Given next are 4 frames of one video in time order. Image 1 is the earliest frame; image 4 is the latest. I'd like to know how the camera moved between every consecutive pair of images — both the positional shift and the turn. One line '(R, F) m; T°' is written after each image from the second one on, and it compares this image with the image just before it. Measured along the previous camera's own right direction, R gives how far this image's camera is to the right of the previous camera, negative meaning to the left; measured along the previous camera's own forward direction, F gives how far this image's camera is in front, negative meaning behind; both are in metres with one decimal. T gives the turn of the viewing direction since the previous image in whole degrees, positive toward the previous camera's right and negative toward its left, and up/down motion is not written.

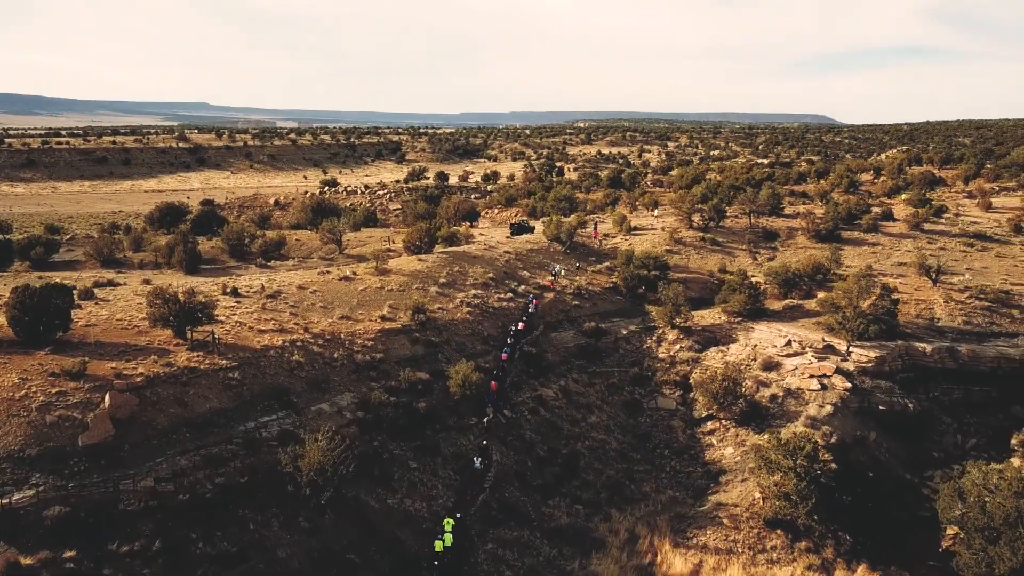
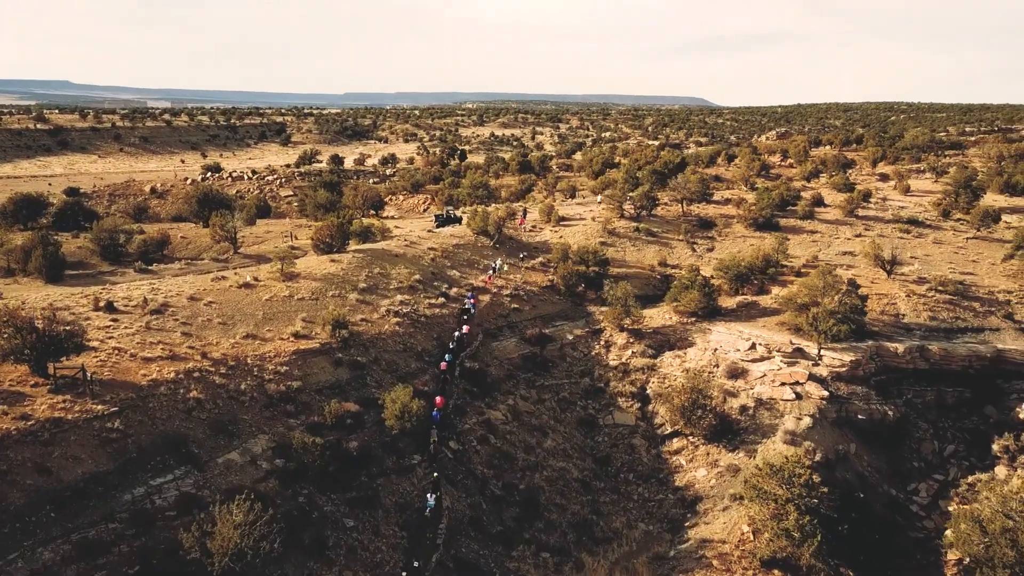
(-1.4, +3.8) m; +8°
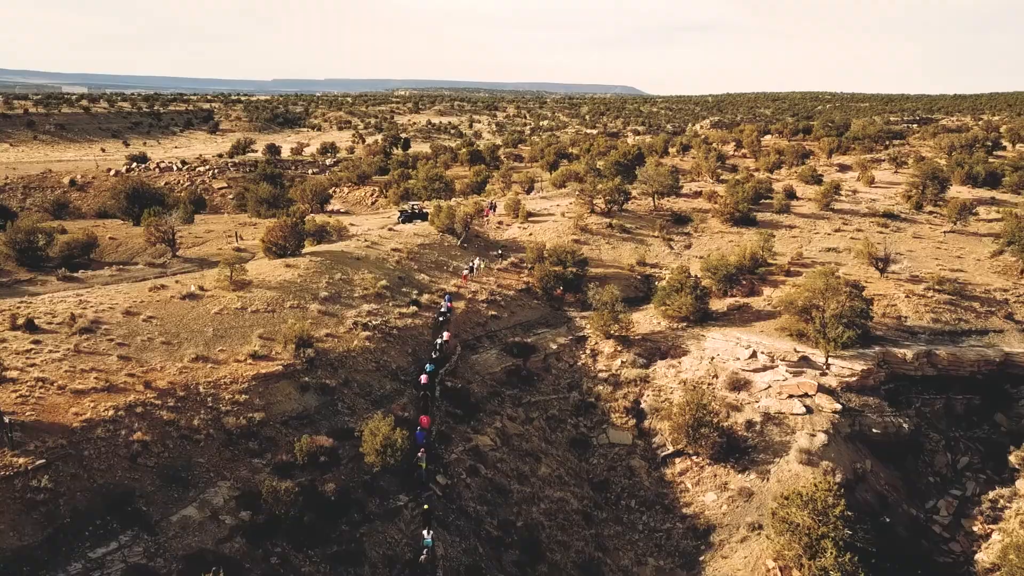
(-1.3, +2.5) m; +5°
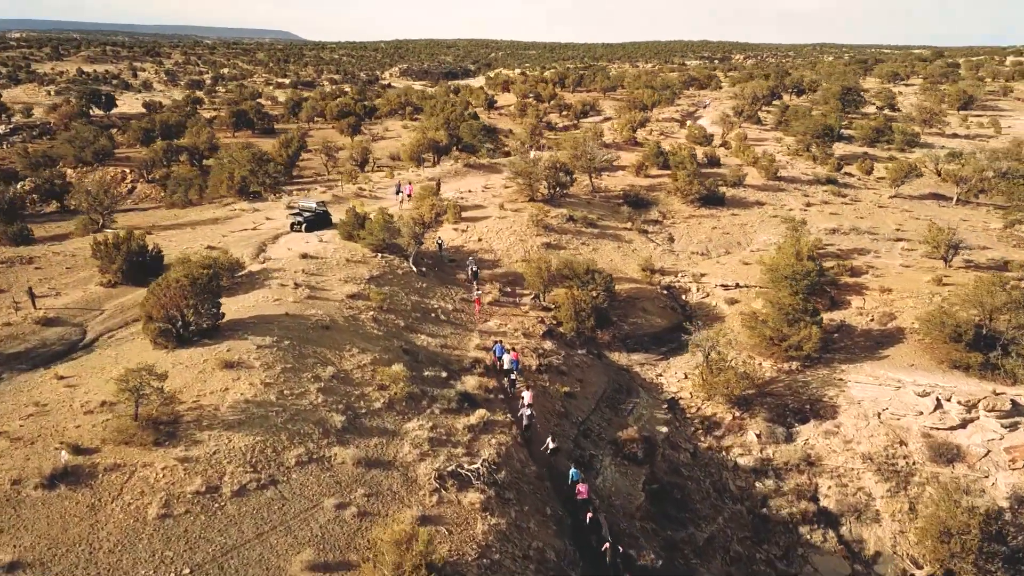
(-7.8, +11.4) m; +22°
